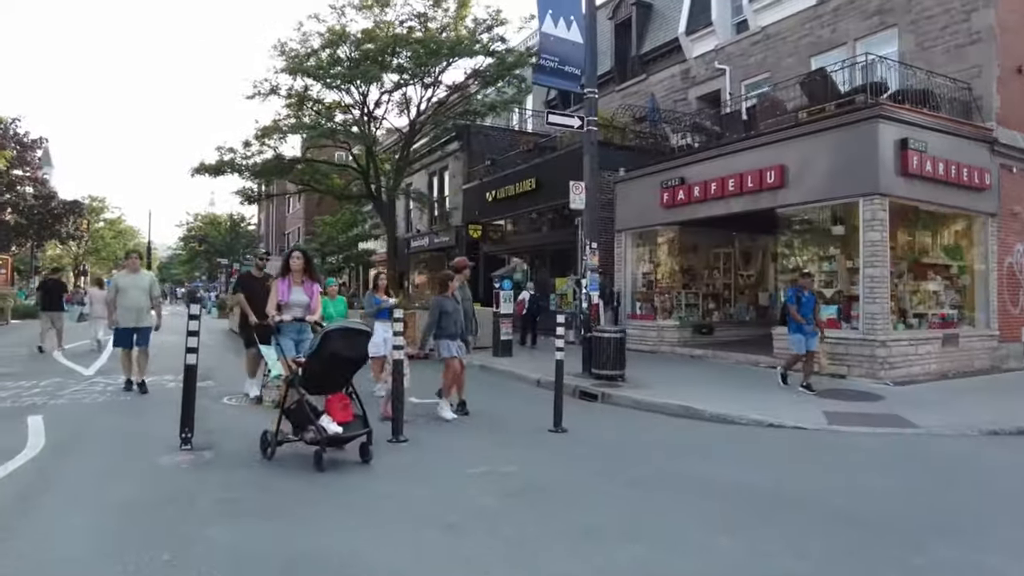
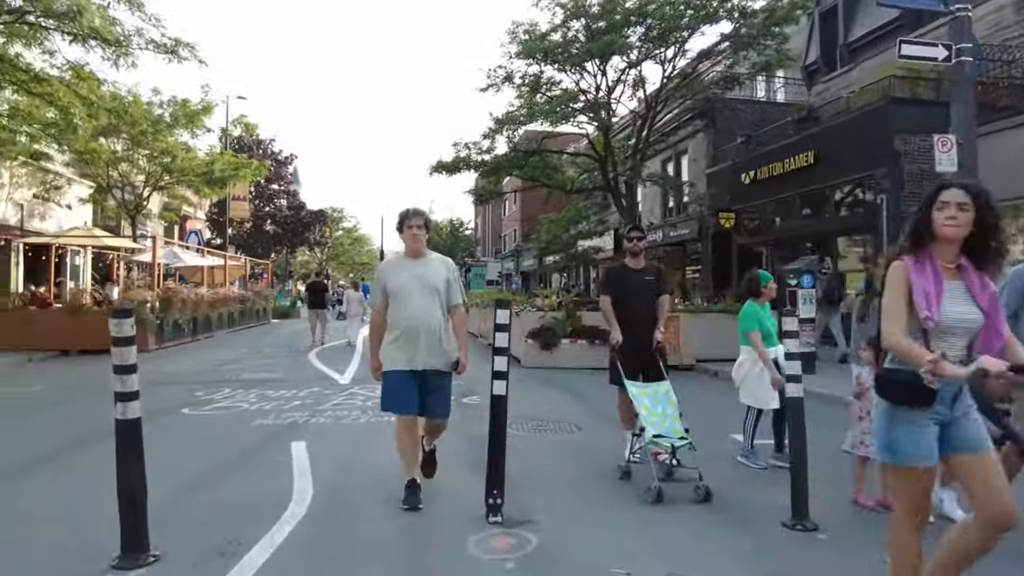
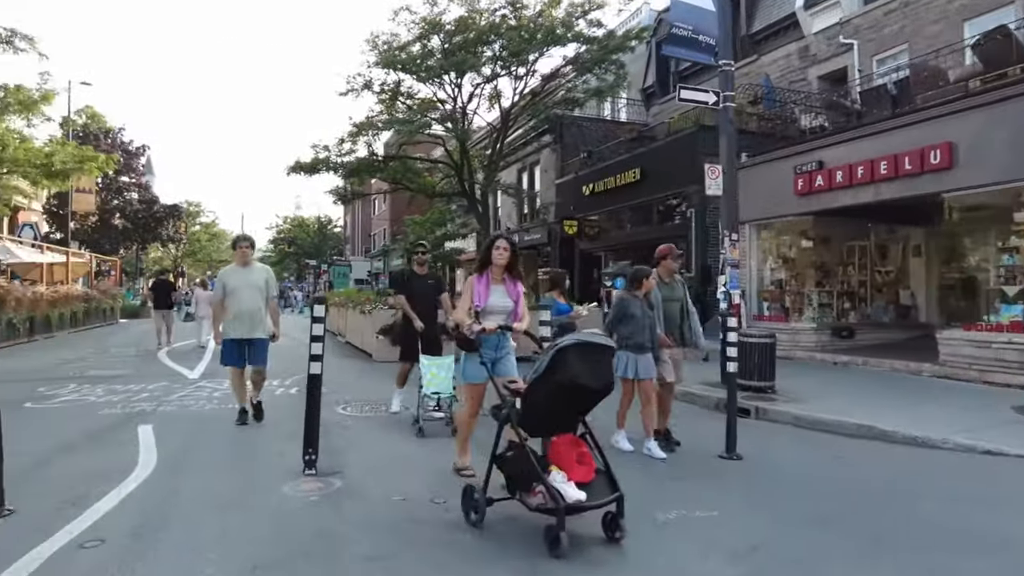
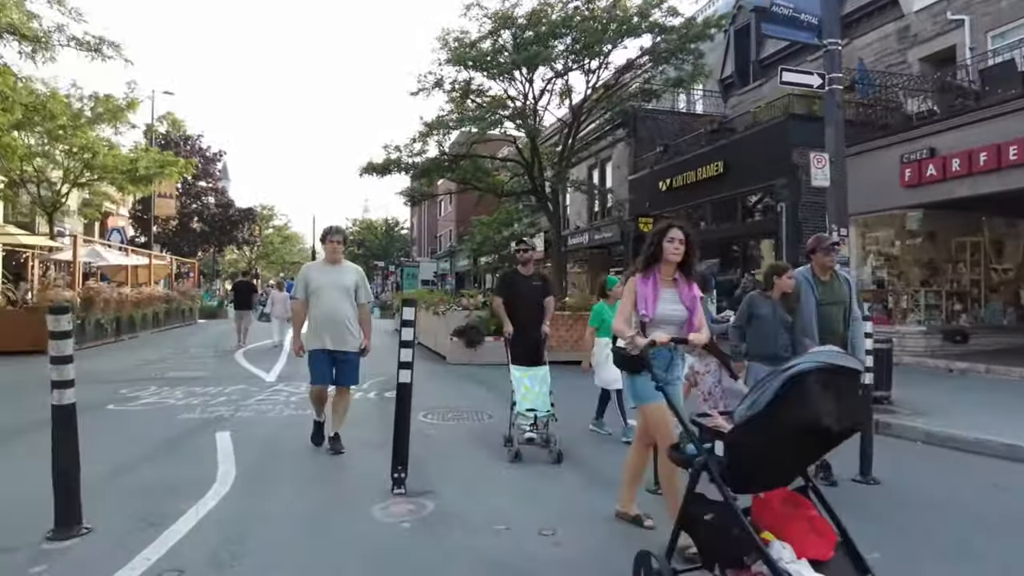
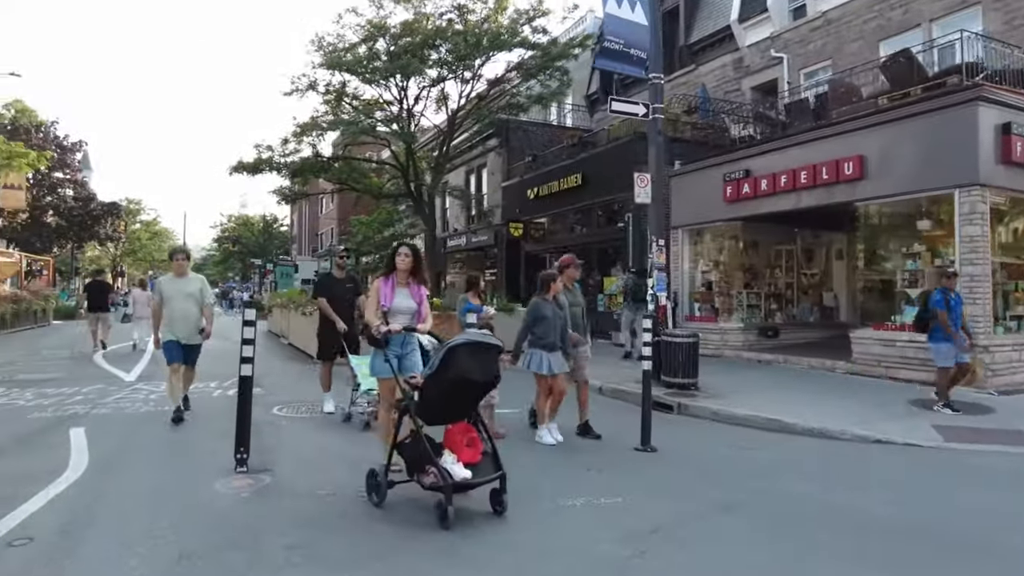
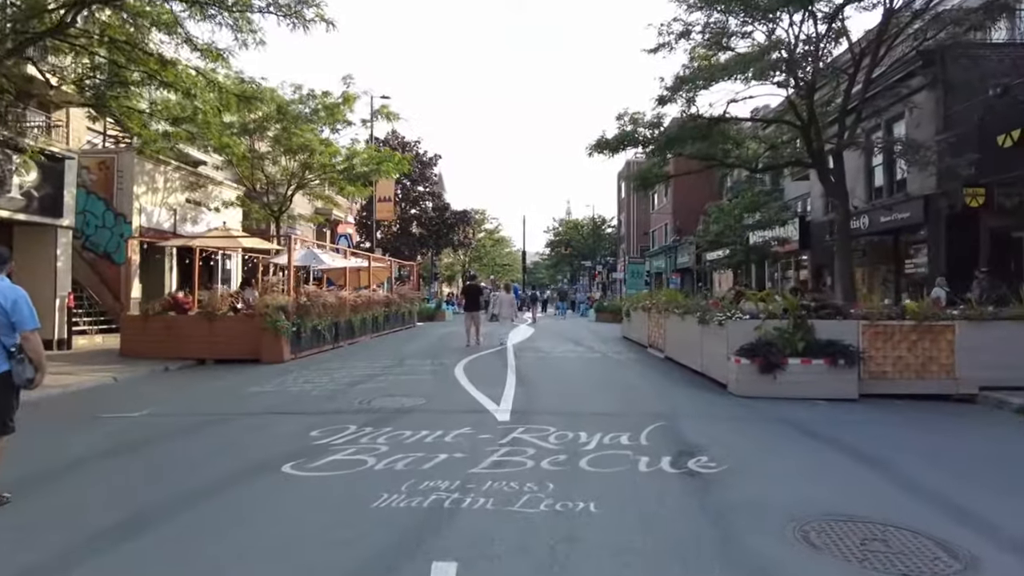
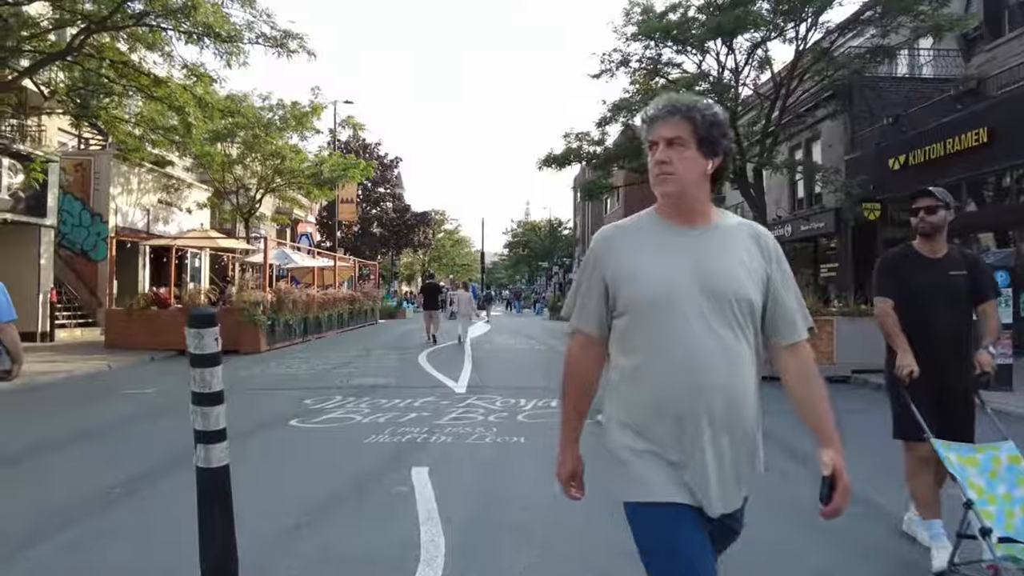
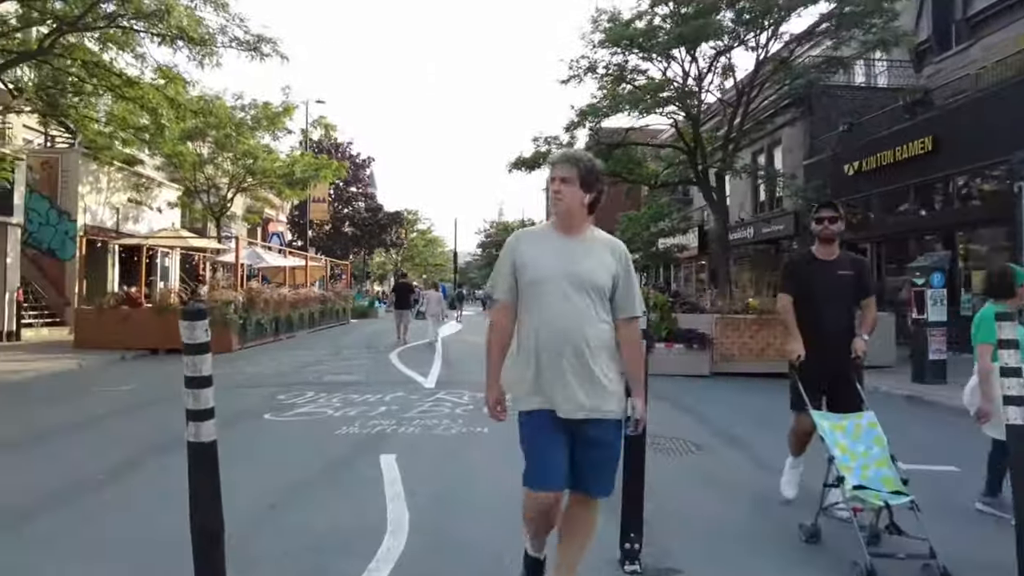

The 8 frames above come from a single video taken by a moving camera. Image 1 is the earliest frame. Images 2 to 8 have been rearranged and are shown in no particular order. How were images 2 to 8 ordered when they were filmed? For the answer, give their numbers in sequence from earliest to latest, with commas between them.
5, 3, 4, 2, 8, 7, 6
